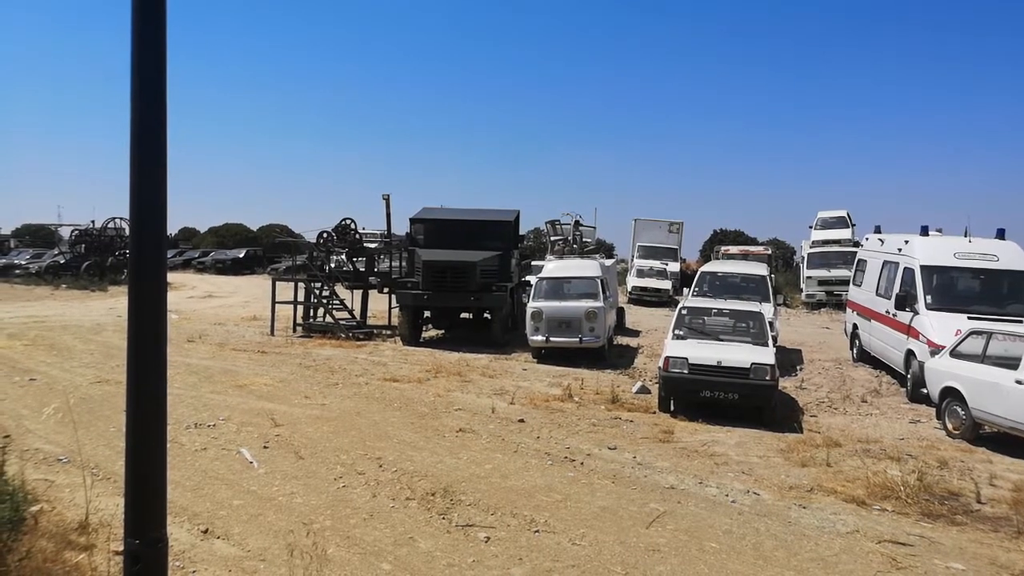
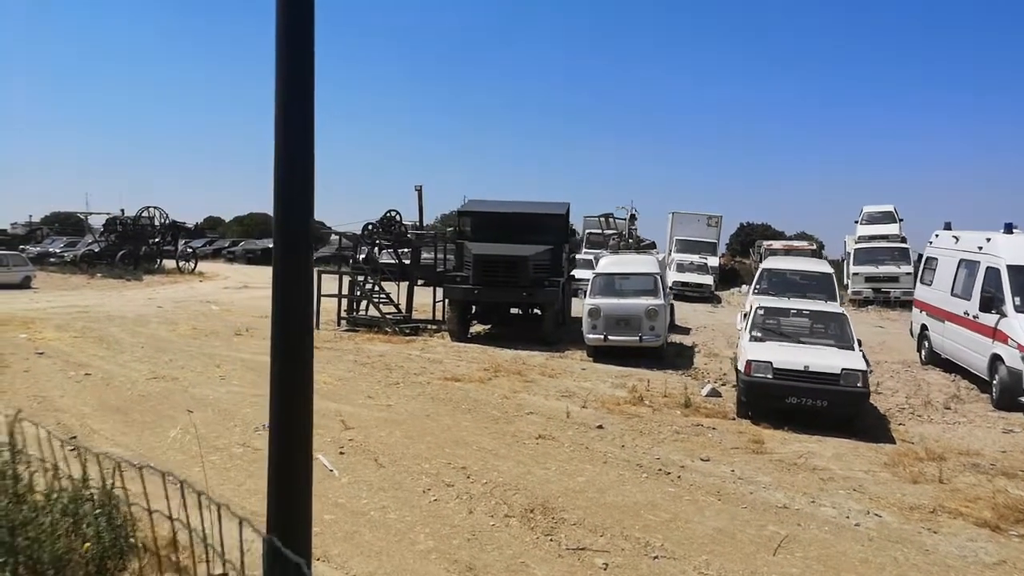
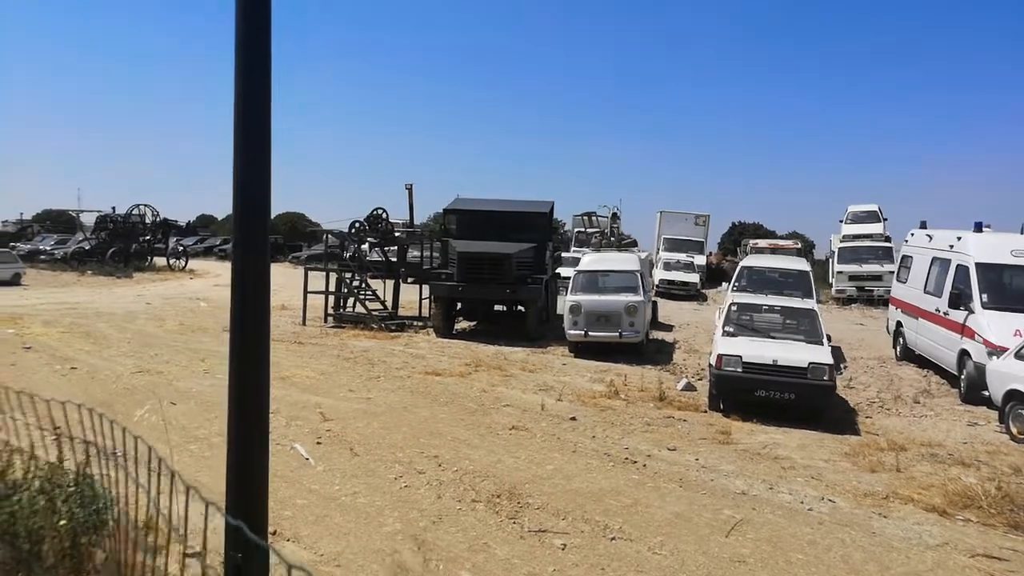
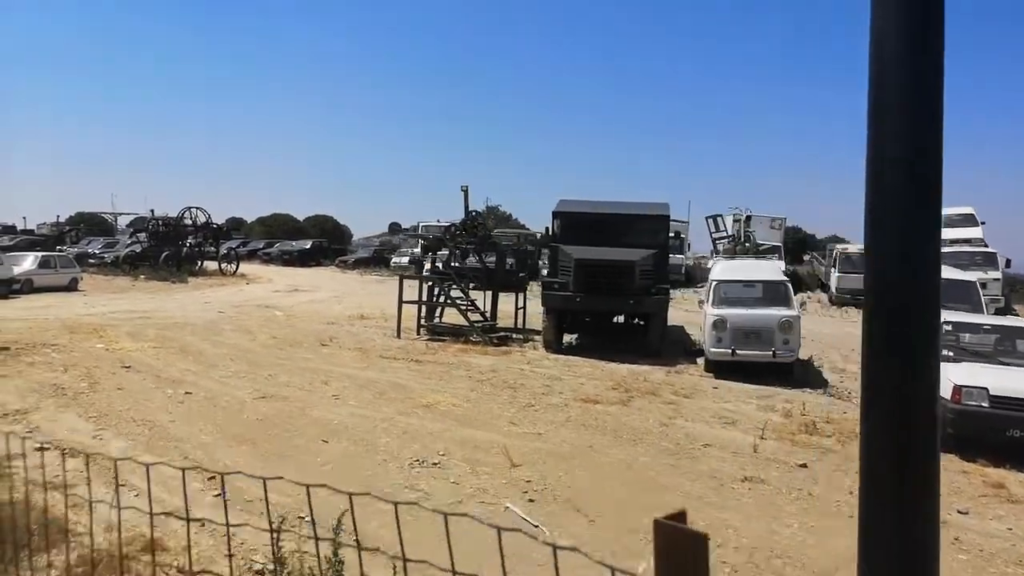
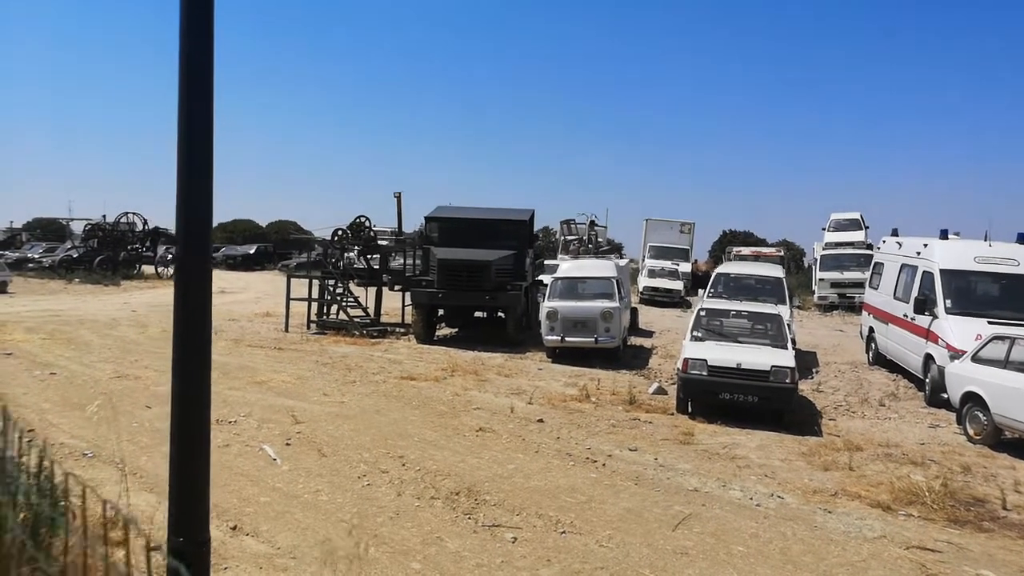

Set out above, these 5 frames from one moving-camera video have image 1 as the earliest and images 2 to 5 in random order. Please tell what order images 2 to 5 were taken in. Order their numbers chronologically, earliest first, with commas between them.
5, 3, 2, 4
